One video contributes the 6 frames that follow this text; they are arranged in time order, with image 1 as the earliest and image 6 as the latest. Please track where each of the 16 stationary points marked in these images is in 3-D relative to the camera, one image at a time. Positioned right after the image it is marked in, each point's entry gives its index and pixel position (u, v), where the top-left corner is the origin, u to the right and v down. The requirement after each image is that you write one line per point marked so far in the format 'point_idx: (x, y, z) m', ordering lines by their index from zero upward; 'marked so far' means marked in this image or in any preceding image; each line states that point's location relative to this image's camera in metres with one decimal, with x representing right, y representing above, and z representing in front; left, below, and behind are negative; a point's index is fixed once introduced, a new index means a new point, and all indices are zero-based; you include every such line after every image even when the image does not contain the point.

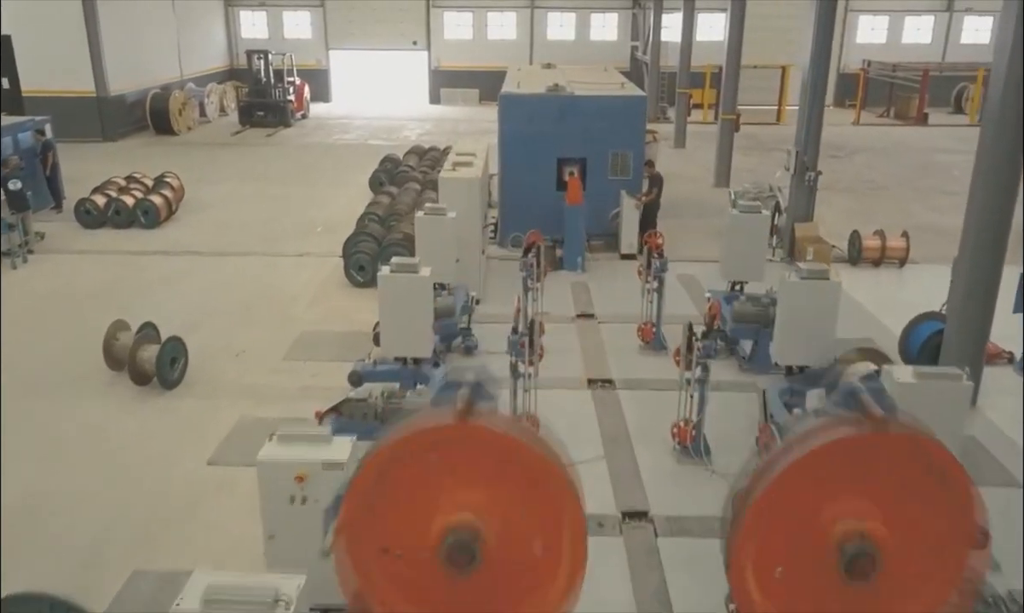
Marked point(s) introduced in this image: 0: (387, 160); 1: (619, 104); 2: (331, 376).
0: (-2.0, +2.3, +15.2) m
1: (+1.2, +2.3, +10.7) m
2: (-1.4, -0.5, +7.4) m
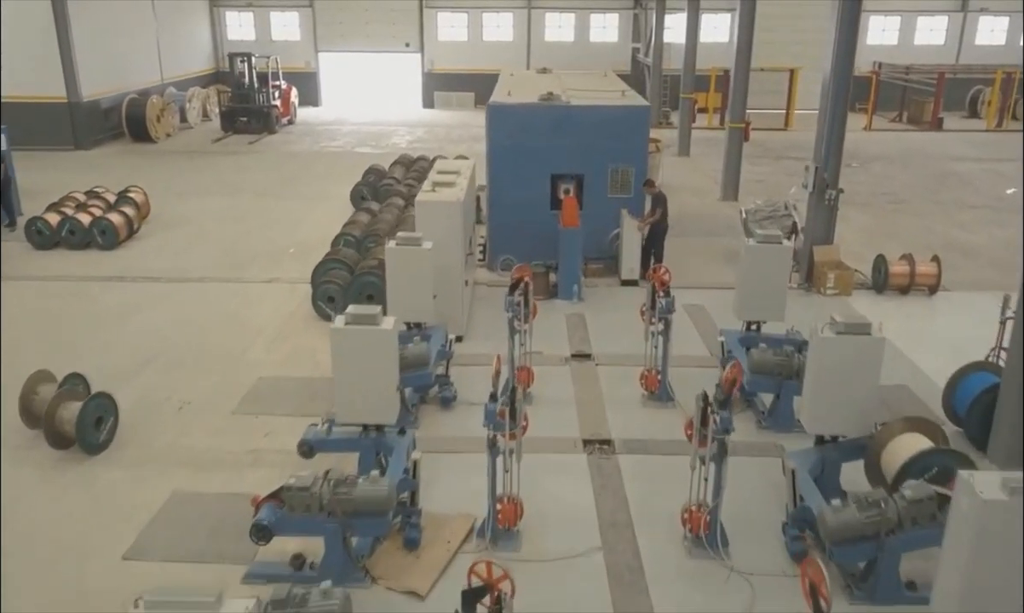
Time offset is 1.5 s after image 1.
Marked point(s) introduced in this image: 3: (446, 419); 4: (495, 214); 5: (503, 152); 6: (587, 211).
0: (-2.1, +2.0, +14.2) m
1: (+1.1, +2.0, +9.7) m
2: (-1.5, -0.9, +6.4) m
3: (-0.5, -0.8, +6.6) m
4: (-0.2, +1.0, +10.1) m
5: (-0.1, +1.6, +9.8) m
6: (+0.8, +1.0, +10.0) m
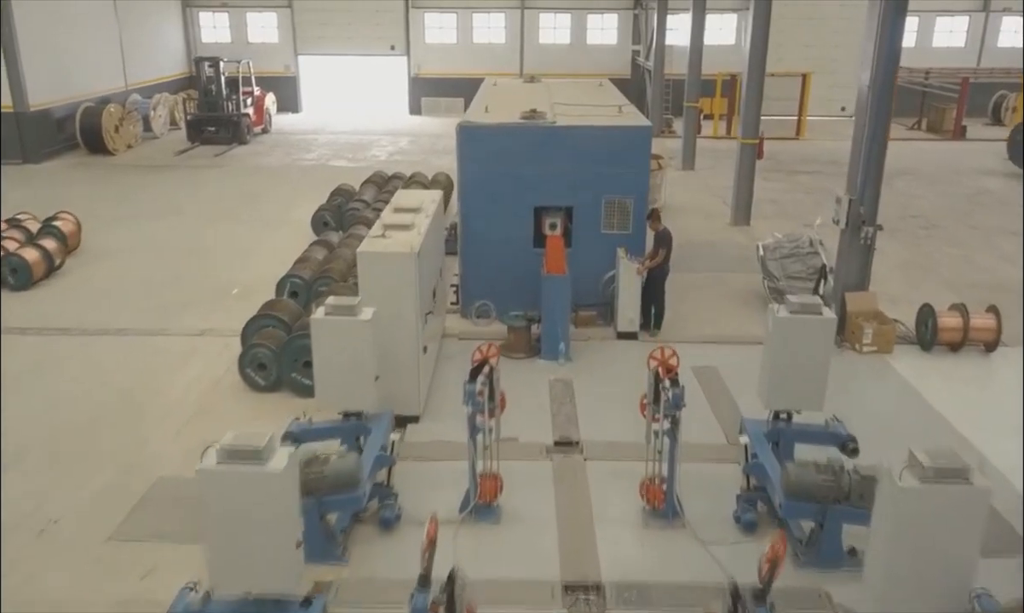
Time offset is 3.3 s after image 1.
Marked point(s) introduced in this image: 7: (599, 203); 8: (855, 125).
0: (-2.3, +1.5, +12.6) m
1: (+0.9, +1.5, +8.2) m
2: (-1.7, -1.4, +4.8) m
3: (-0.7, -1.3, +5.0) m
4: (-0.4, +0.5, +8.5) m
5: (-0.3, +1.1, +8.3) m
6: (+0.6, +0.5, +8.5) m
7: (+0.8, +0.9, +8.3) m
8: (+2.8, +1.5, +7.9) m
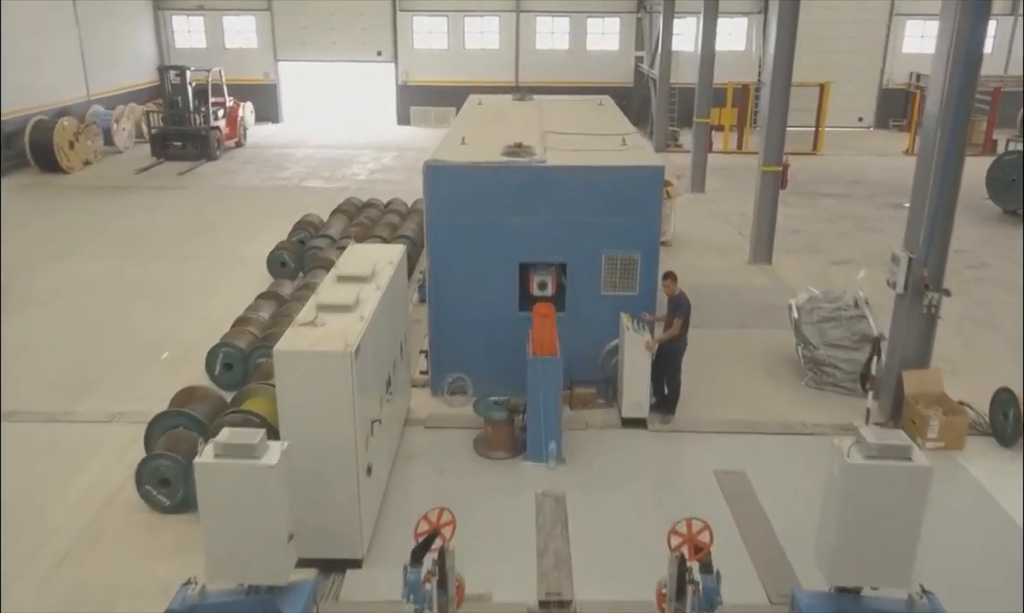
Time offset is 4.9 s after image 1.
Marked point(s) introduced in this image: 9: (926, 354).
0: (-2.4, +0.9, +11.1) m
1: (+0.7, +0.9, +6.6) m
2: (-1.9, -1.9, +3.3) m
3: (-0.8, -1.9, +3.5) m
4: (-0.5, -0.1, +7.0) m
5: (-0.4, +0.5, +6.7) m
6: (+0.4, -0.1, +6.9) m
7: (+0.6, +0.3, +6.8) m
8: (+2.7, +1.0, +6.3) m
9: (+2.9, -0.3, +6.6) m
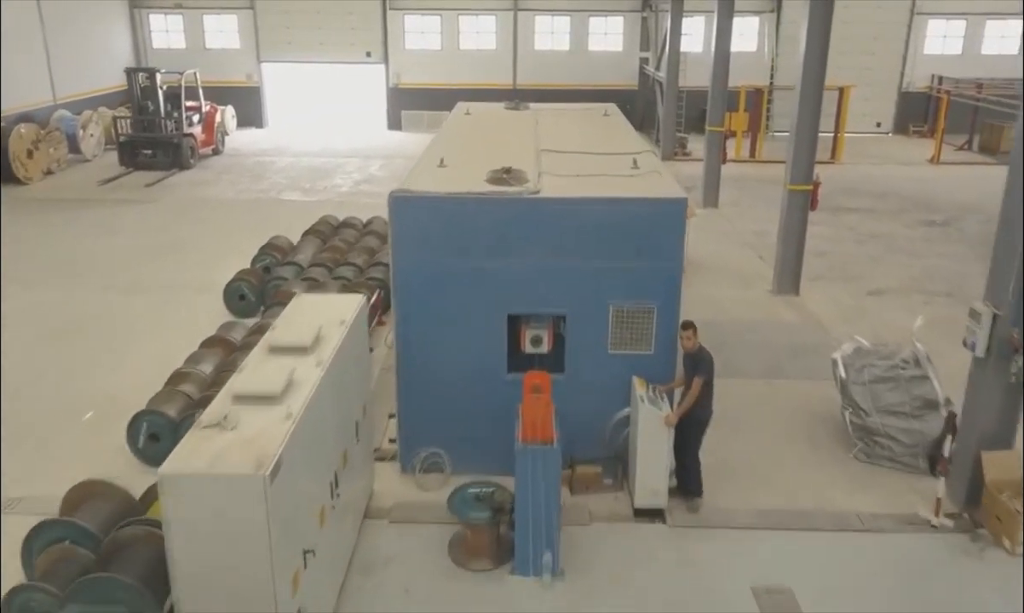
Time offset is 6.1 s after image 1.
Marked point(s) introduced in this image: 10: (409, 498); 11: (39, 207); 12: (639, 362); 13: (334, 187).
0: (-2.5, +0.6, +9.8) m
1: (+0.7, +0.5, +5.4) m
2: (-2.0, -2.3, +2.0) m
3: (-0.9, -2.2, +2.2) m
4: (-0.6, -0.4, +5.7) m
5: (-0.5, +0.2, +5.5) m
6: (+0.4, -0.4, +5.7) m
7: (+0.5, 0.0, +5.5) m
8: (+2.6, +0.6, +5.1) m
9: (+2.8, -0.7, +5.3) m
10: (-0.6, -1.1, +5.6) m
11: (-6.8, +1.4, +13.6) m
12: (+0.8, -0.3, +5.6) m
13: (-2.9, +1.9, +15.3) m
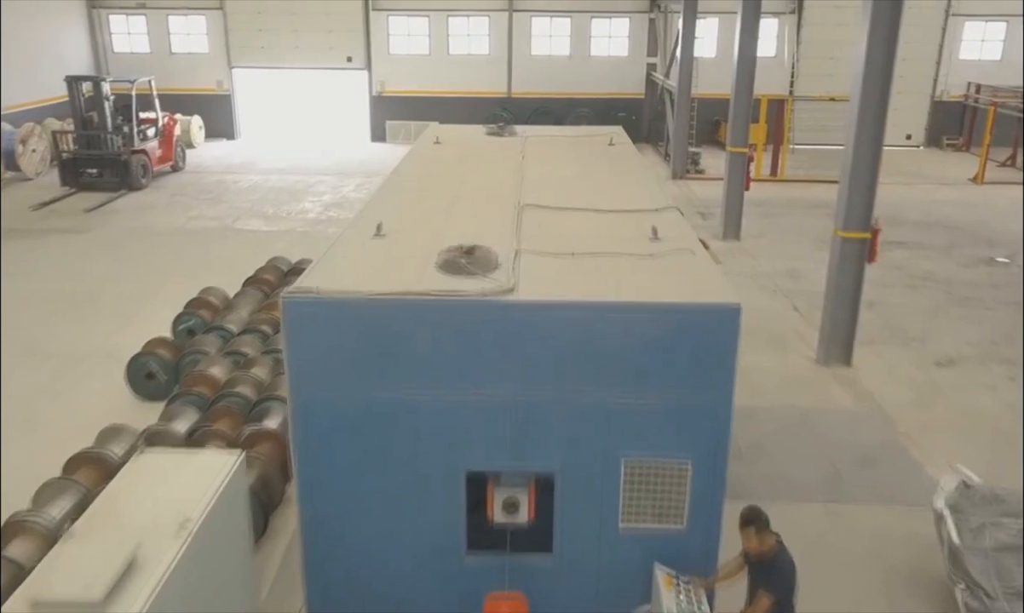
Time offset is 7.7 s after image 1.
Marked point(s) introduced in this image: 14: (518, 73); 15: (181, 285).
0: (-2.6, 0.0, +7.9) m
1: (+0.5, -0.1, +3.5) m
2: (-2.1, -2.9, +0.1) m
3: (-1.1, -2.8, +0.3) m
4: (-0.8, -1.0, +3.8) m
5: (-0.7, -0.4, +3.6) m
6: (+0.2, -1.0, +3.8) m
7: (+0.4, -0.6, +3.6) m
8: (+2.5, 0.0, +3.2) m
9: (+2.6, -1.3, +3.4) m
10: (-0.8, -1.7, +3.7) m
11: (-6.9, +0.8, +11.7) m
12: (+0.6, -0.9, +3.7) m
13: (-3.0, +1.3, +13.4) m
14: (+0.1, +4.7, +18.9) m
15: (-3.6, +0.2, +10.2) m
